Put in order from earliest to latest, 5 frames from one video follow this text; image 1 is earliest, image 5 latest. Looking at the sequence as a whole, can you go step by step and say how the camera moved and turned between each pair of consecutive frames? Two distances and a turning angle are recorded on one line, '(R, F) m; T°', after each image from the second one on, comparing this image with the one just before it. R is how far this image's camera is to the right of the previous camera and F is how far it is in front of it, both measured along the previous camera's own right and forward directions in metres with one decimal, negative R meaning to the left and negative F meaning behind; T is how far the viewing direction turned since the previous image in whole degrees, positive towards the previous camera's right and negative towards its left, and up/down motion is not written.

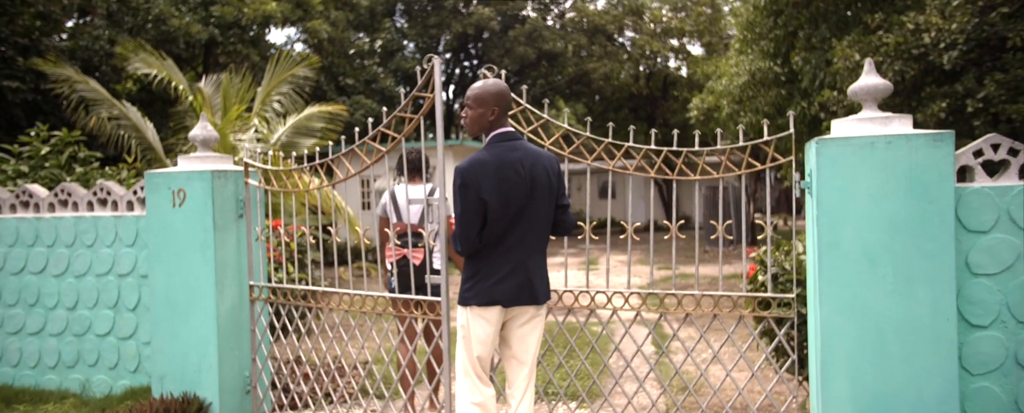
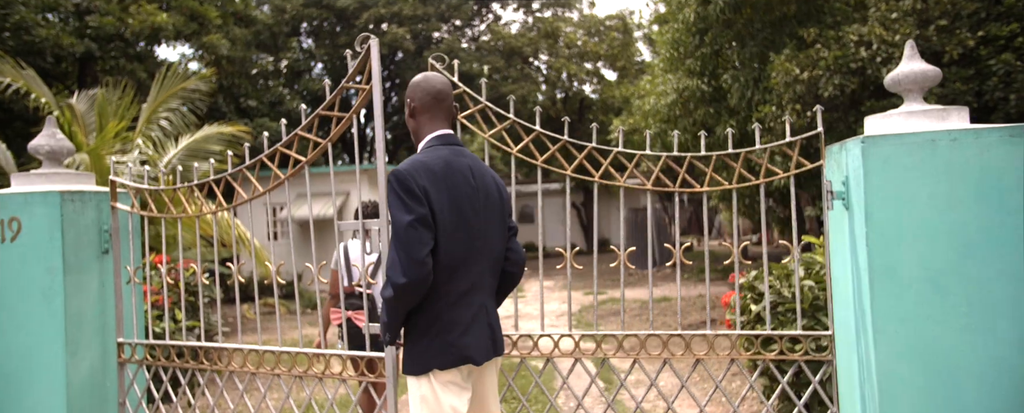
(-0.2, +0.7) m; +7°
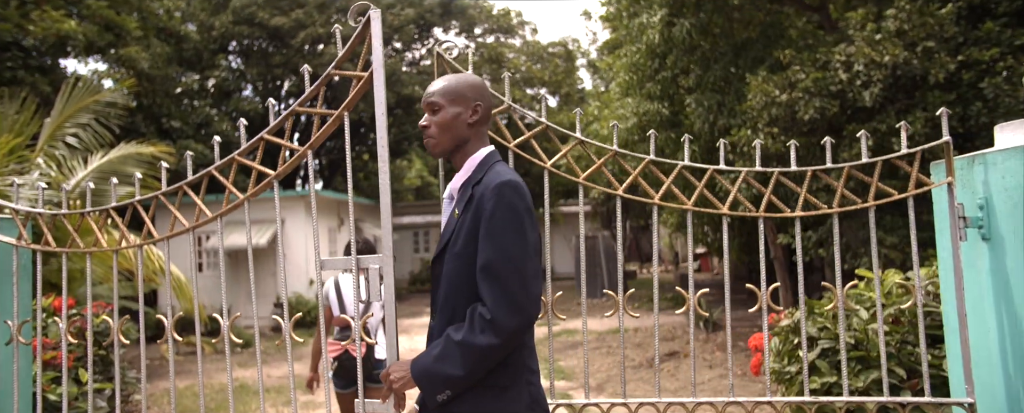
(-0.3, +0.7) m; +6°
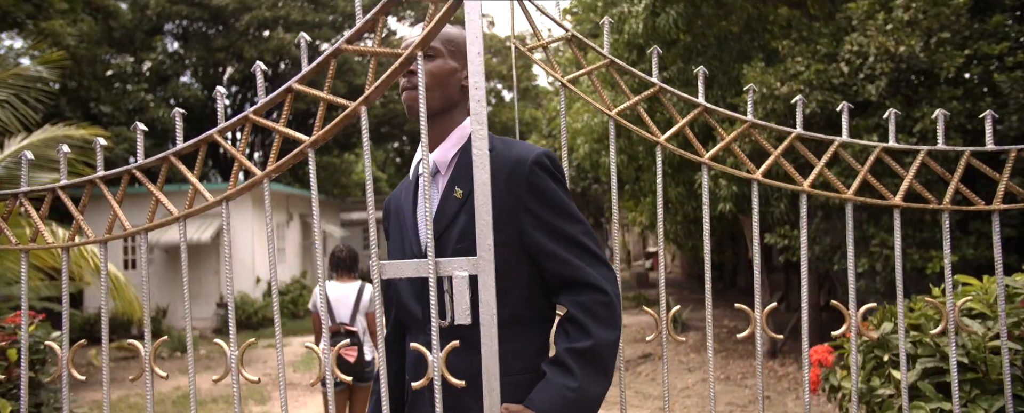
(-0.4, +0.6) m; +5°
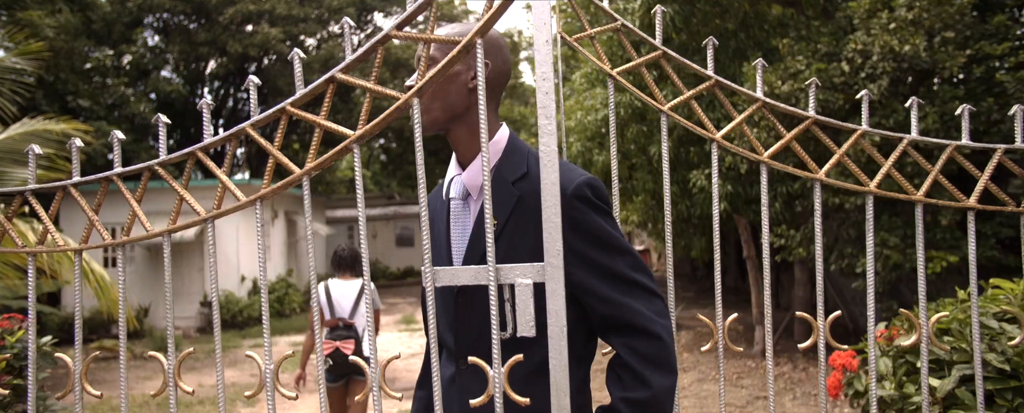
(-0.2, +0.1) m; +2°
